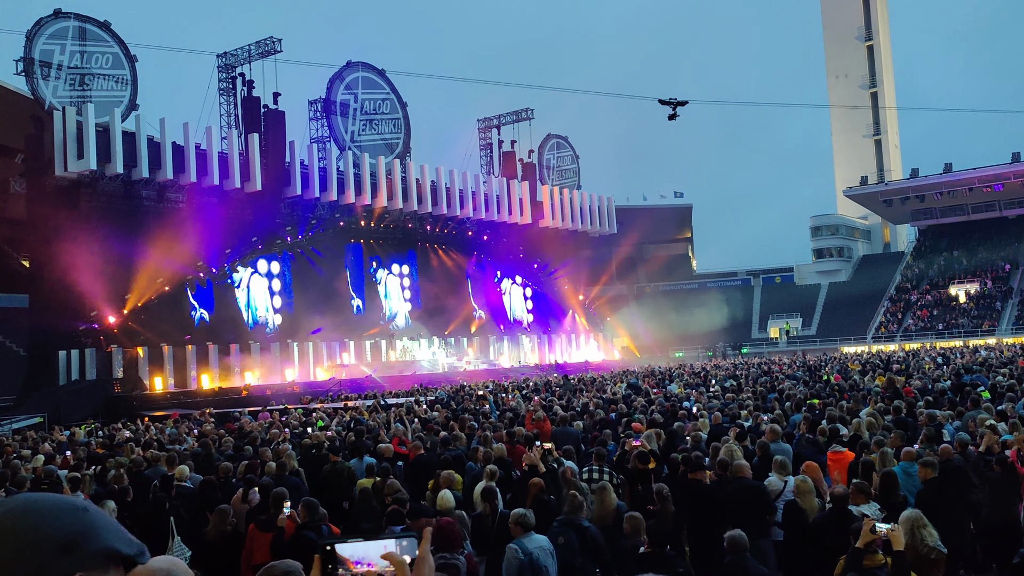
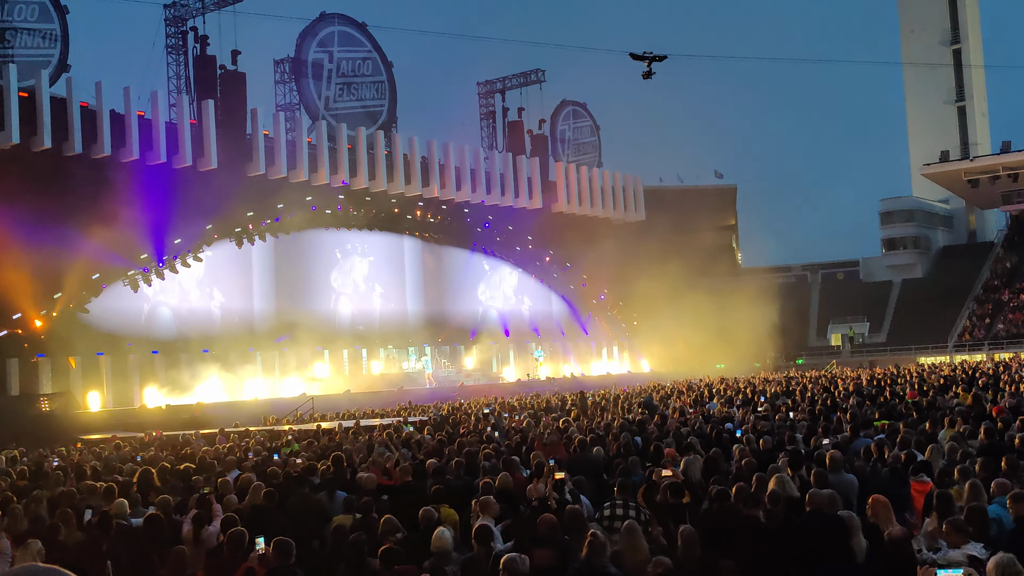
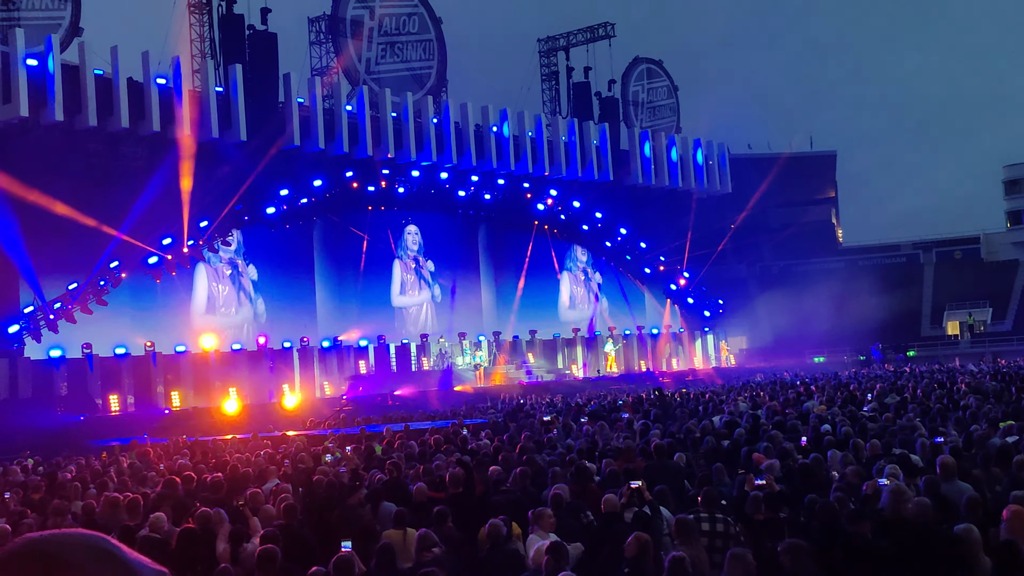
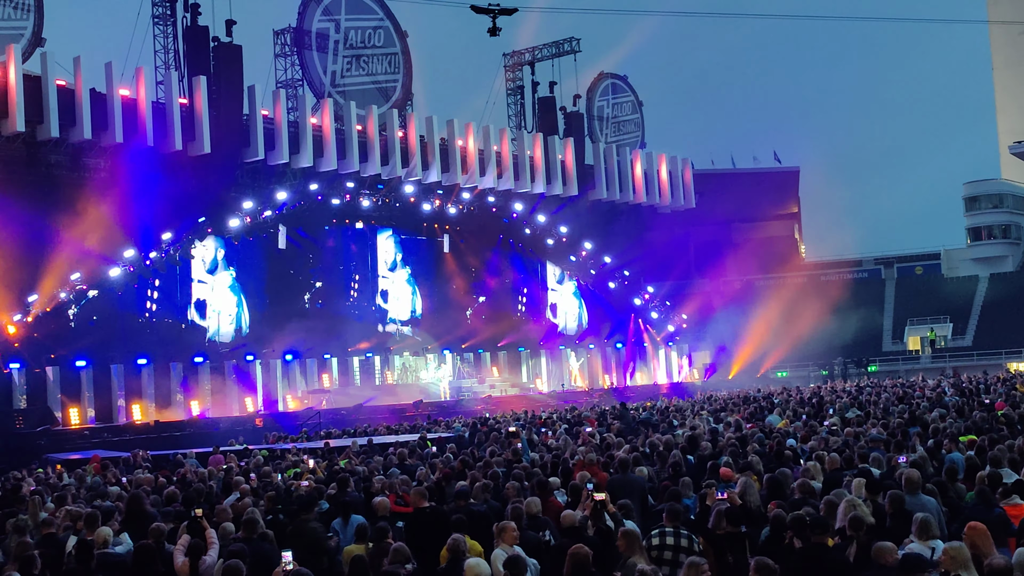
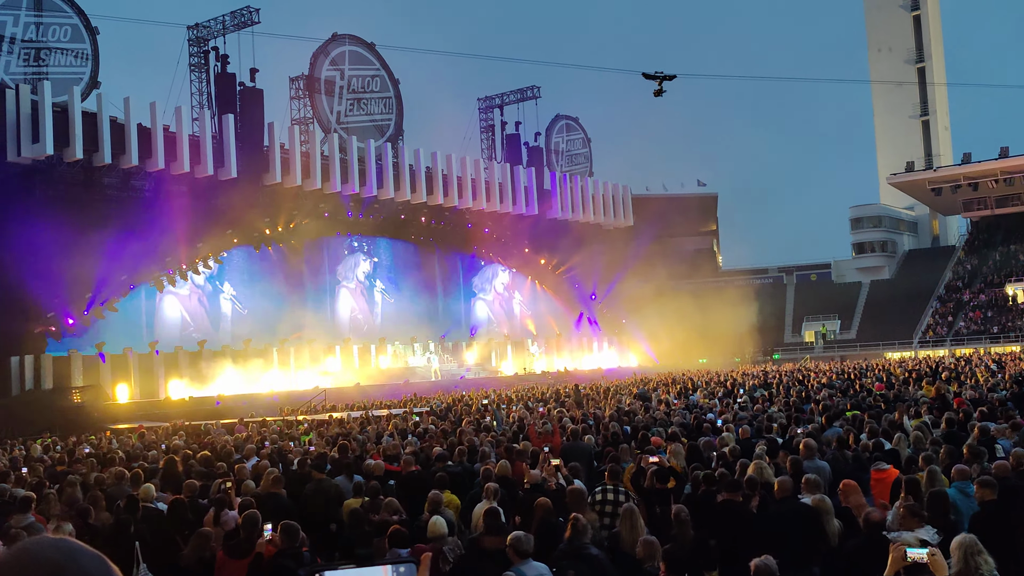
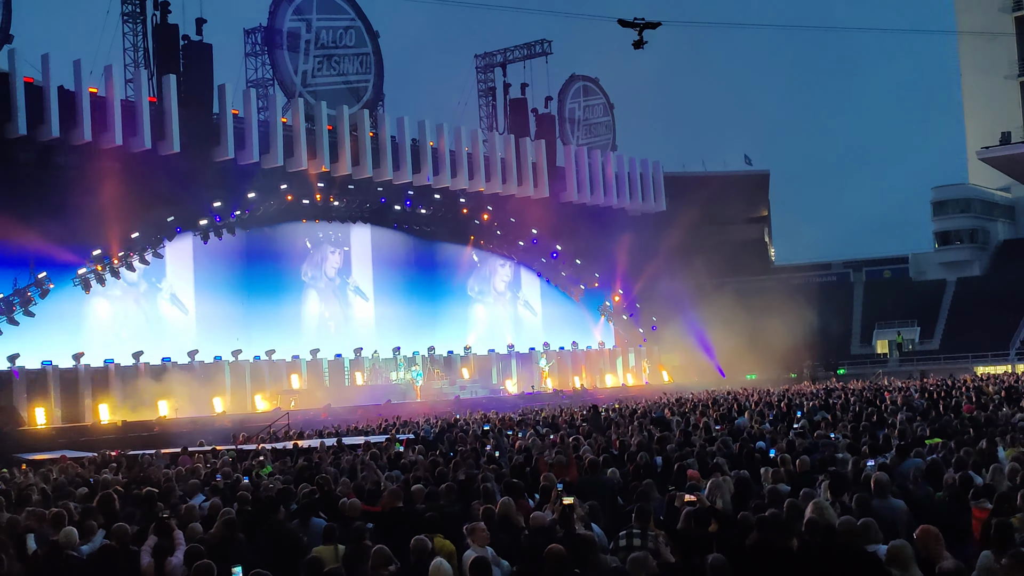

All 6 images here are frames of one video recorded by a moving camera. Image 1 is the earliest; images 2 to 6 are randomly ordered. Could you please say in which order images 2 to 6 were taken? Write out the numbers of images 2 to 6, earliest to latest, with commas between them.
5, 2, 6, 4, 3
